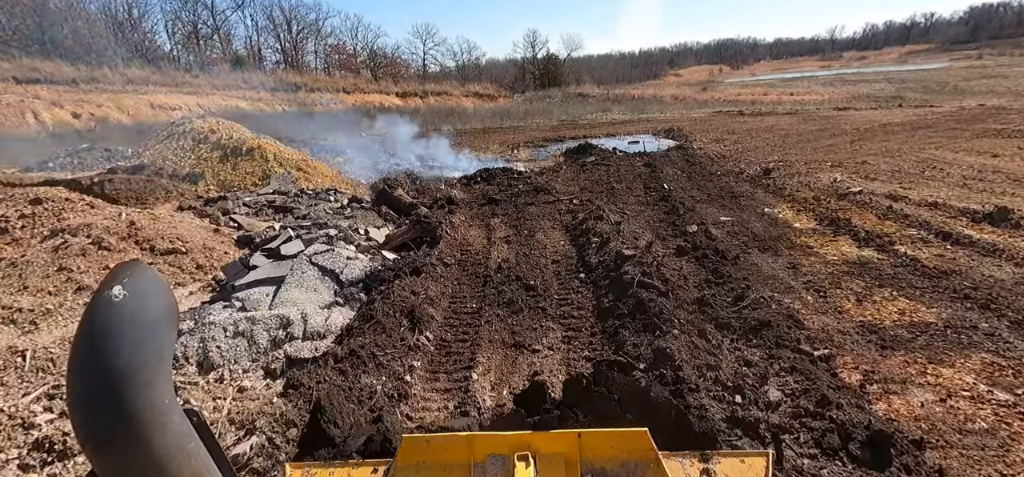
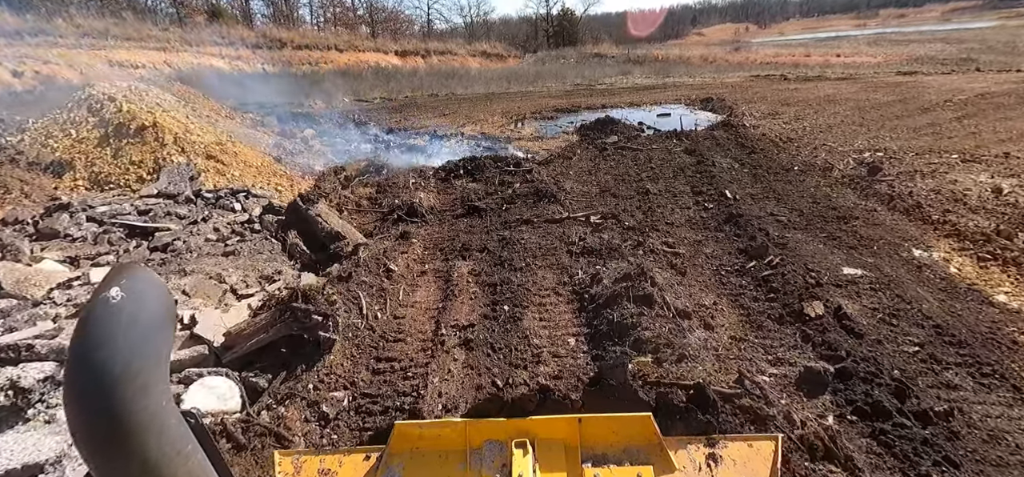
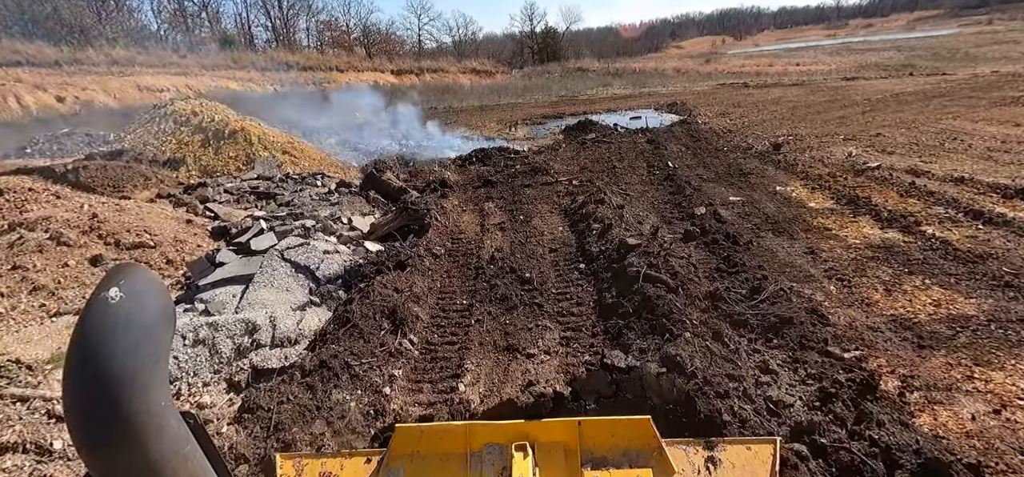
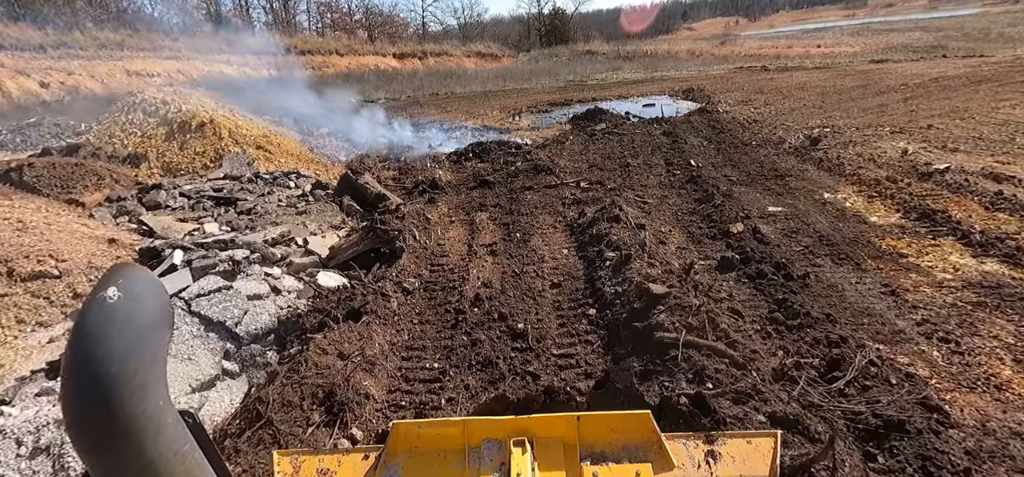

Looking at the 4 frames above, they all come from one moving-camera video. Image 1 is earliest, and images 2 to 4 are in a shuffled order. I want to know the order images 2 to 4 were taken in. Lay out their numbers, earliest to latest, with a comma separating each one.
3, 4, 2
